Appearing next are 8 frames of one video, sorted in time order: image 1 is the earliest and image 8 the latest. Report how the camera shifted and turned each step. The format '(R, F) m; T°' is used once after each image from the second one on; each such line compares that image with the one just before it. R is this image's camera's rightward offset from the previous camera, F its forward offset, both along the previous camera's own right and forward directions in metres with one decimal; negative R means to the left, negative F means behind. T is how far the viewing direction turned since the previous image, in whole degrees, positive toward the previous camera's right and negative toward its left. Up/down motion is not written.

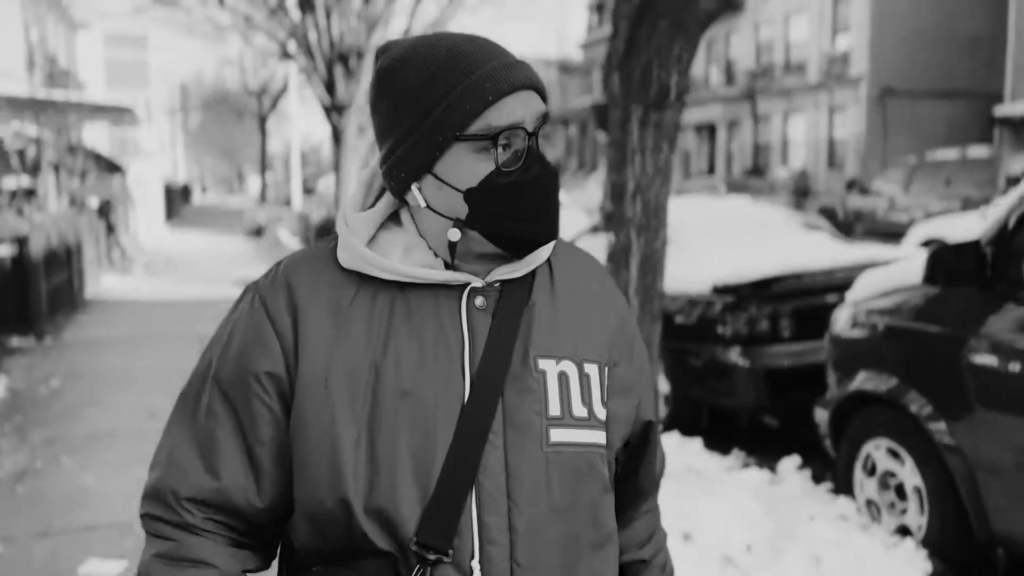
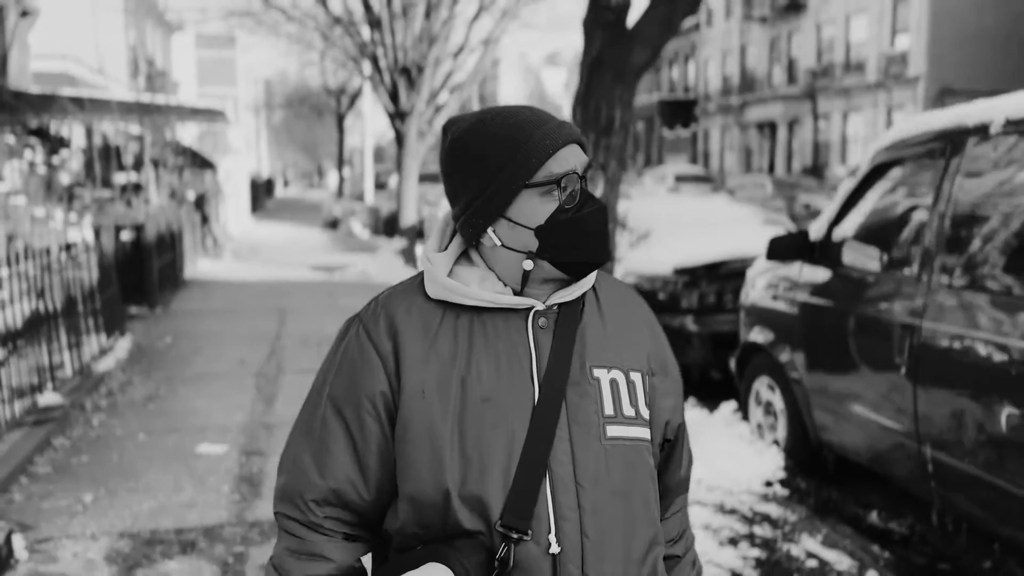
(+0.6, -1.5) m; -5°
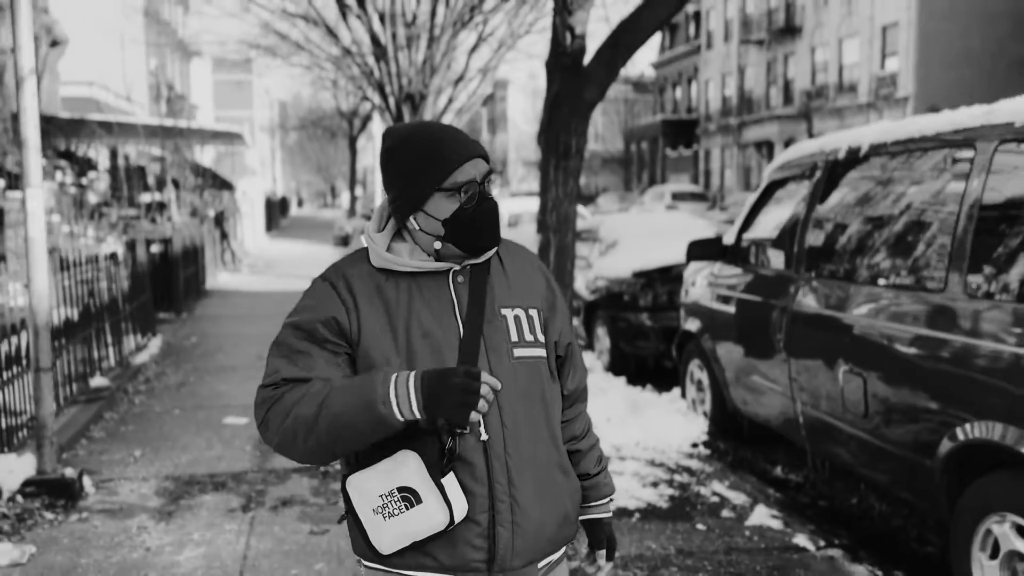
(+0.3, -1.0) m; -1°
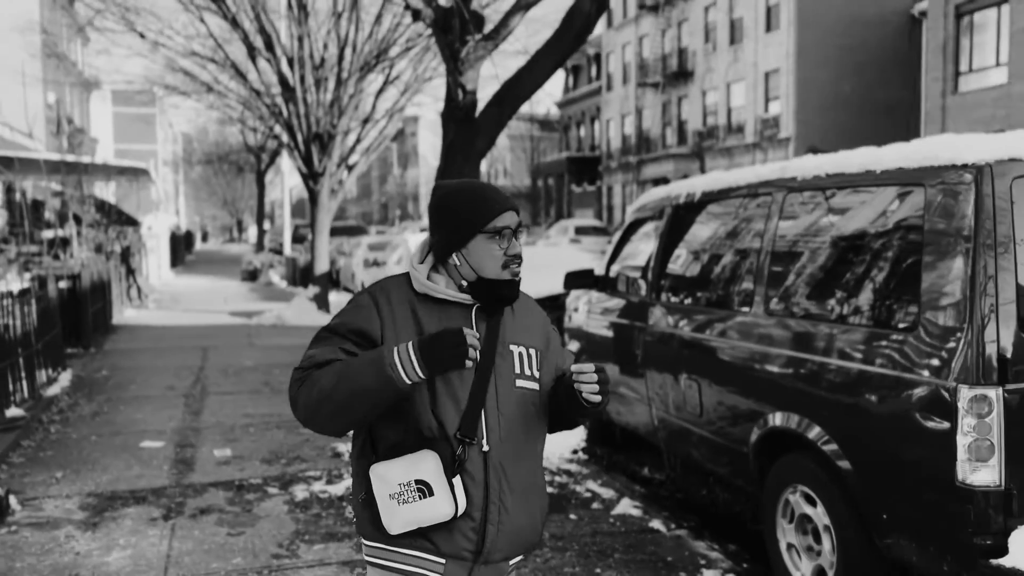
(+0.1, -0.7) m; +6°
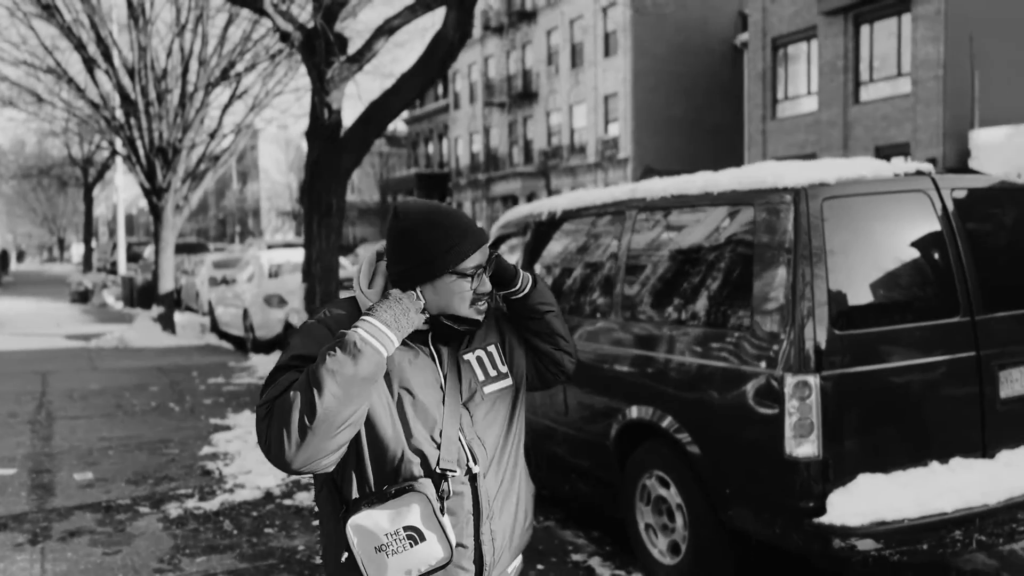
(-0.2, -0.3) m; +10°
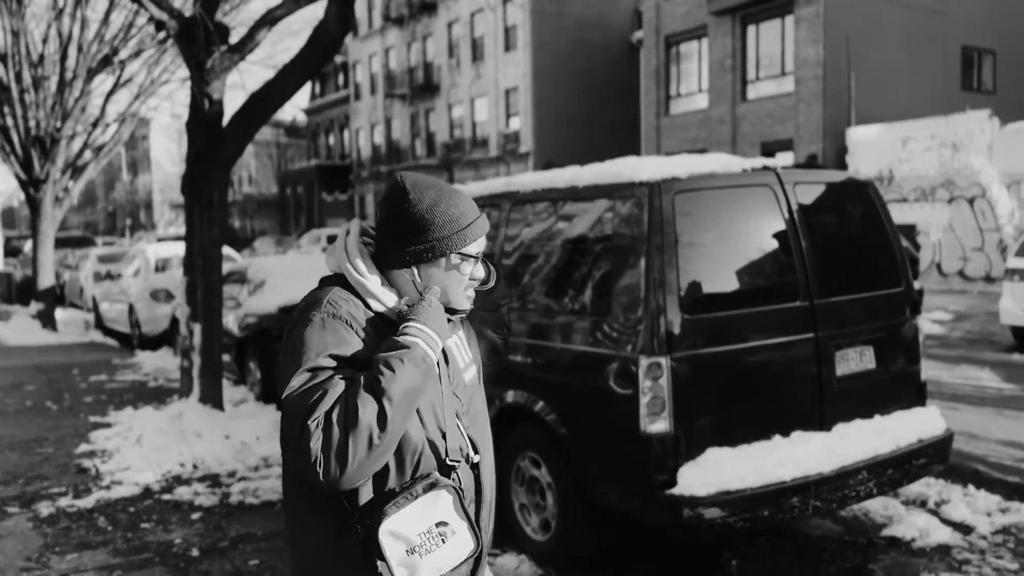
(+0.2, -0.2) m; +6°
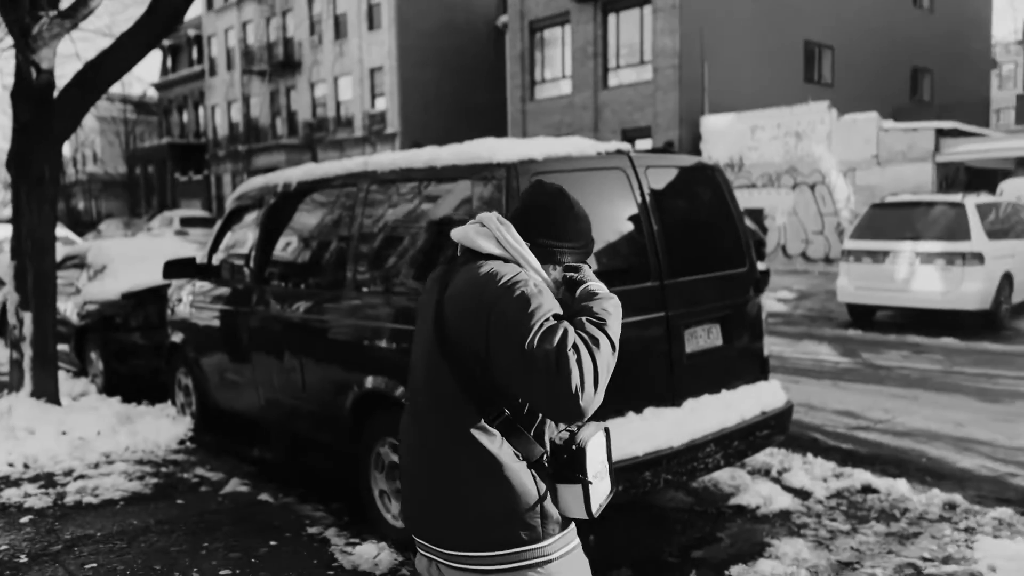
(+0.1, +0.1) m; +9°
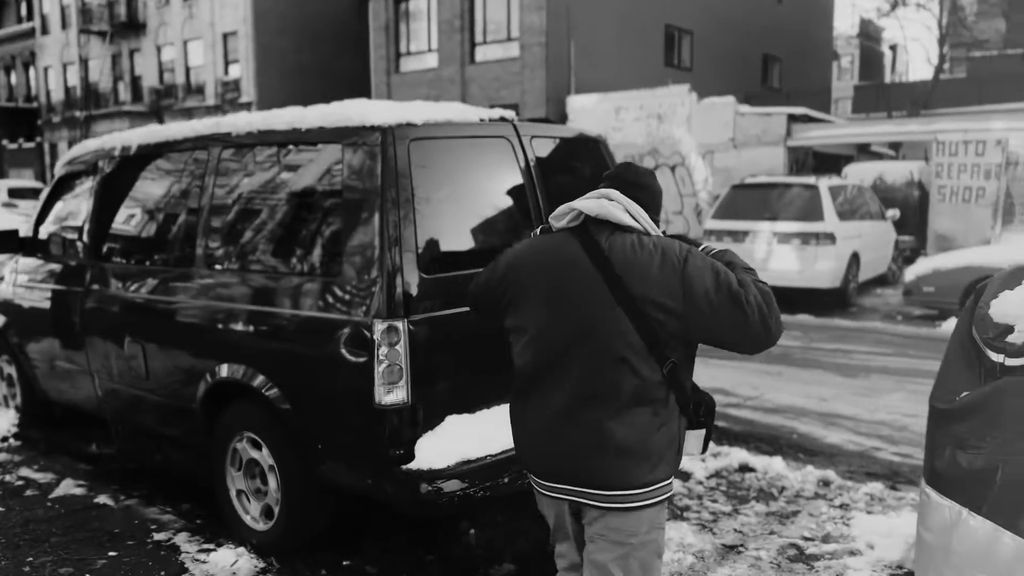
(-0.1, +0.3) m; +9°
